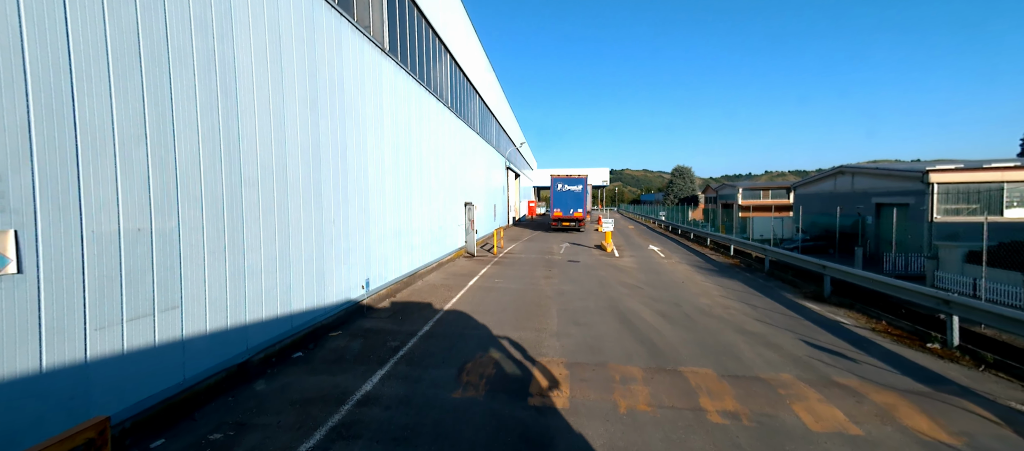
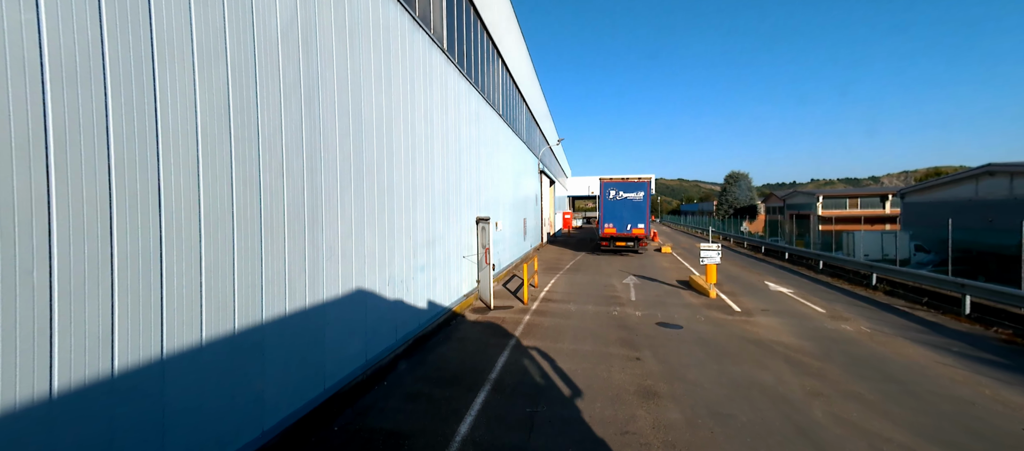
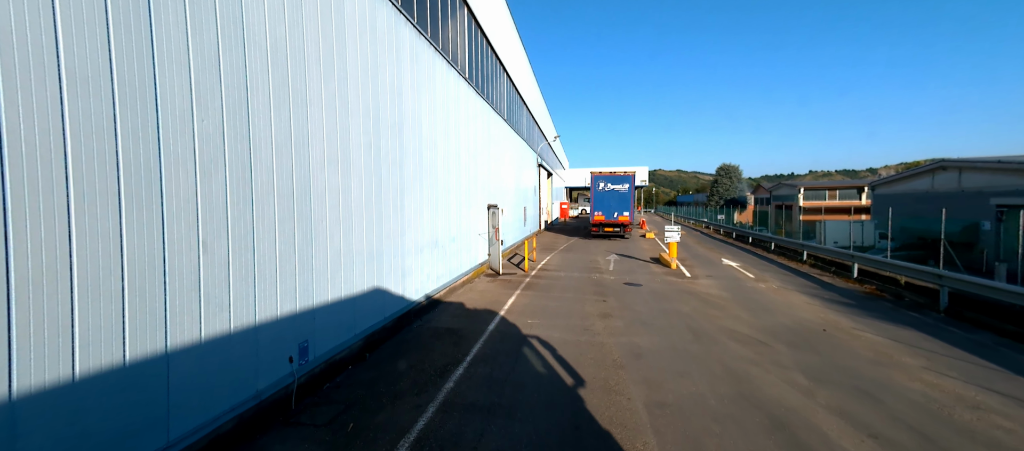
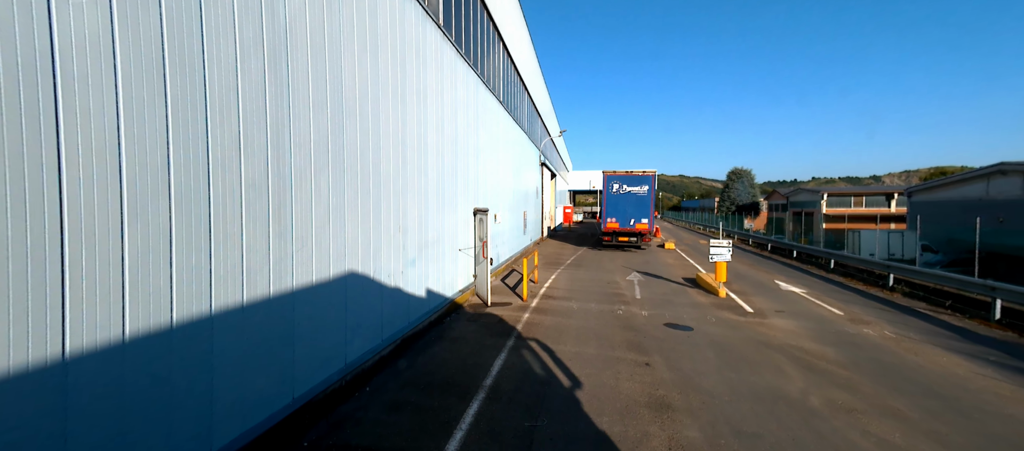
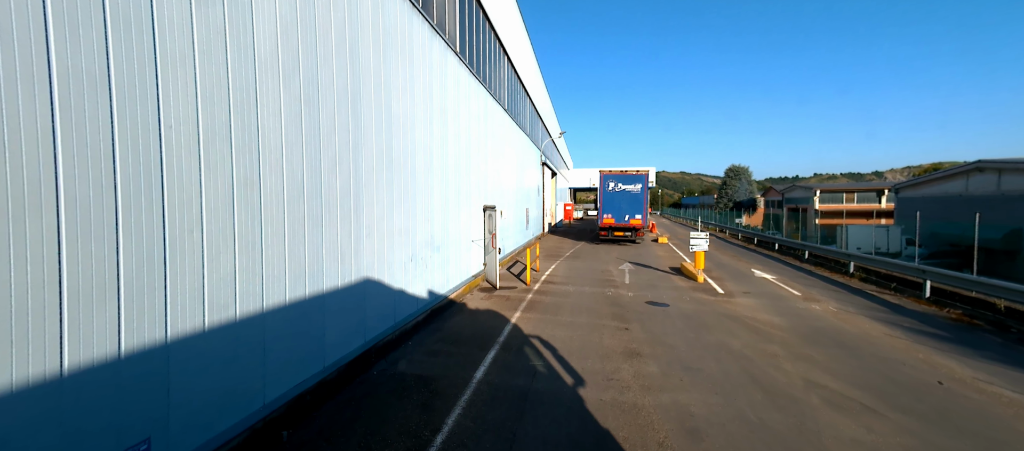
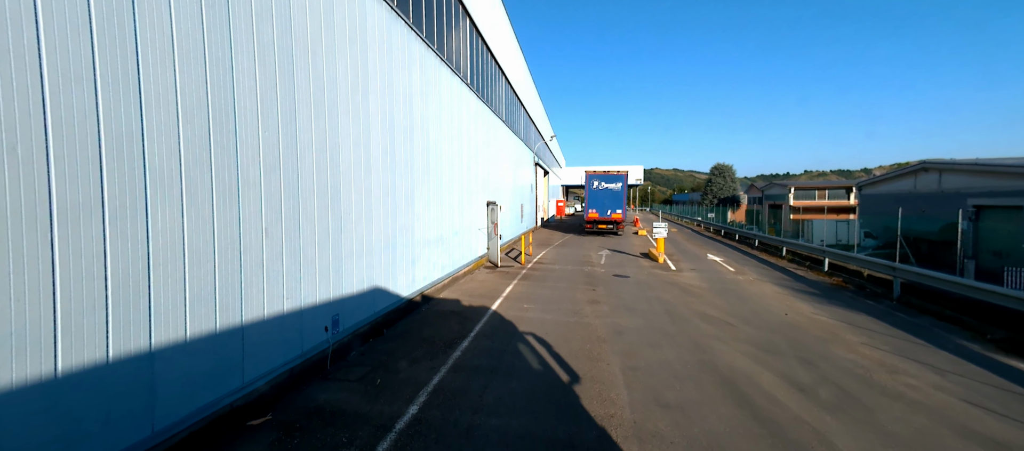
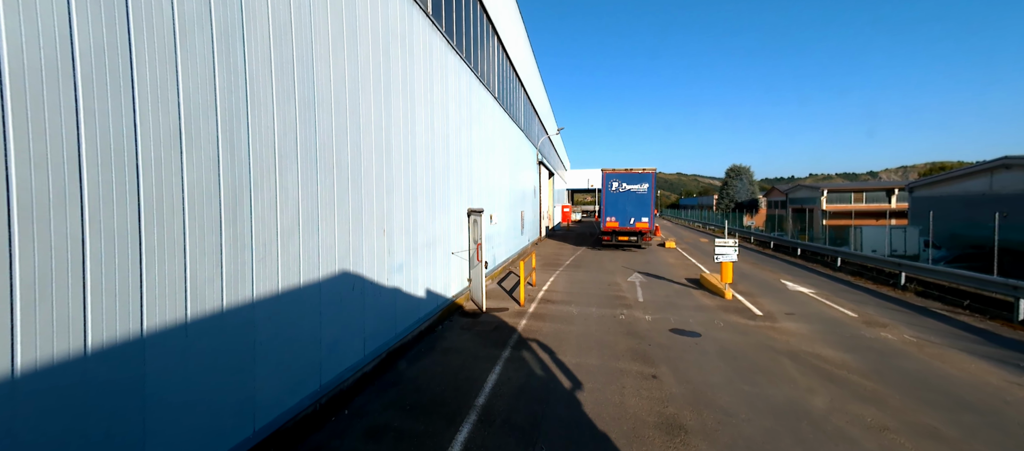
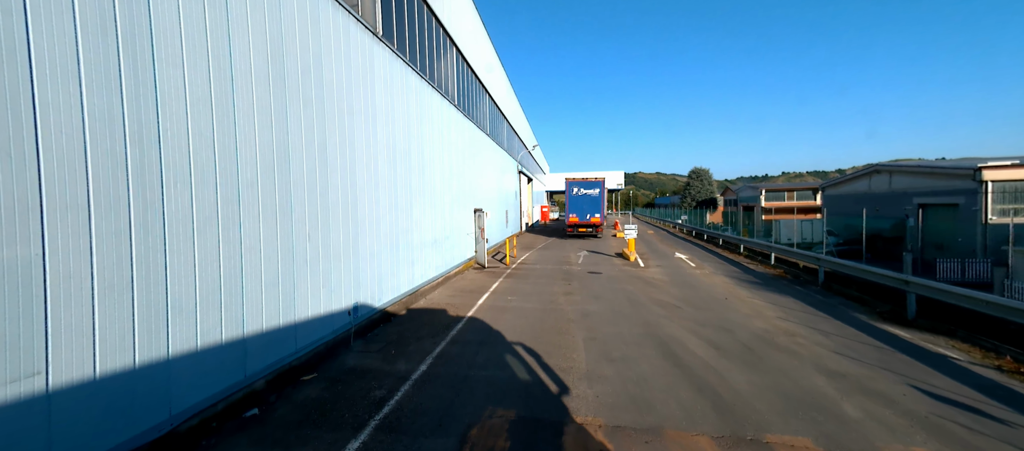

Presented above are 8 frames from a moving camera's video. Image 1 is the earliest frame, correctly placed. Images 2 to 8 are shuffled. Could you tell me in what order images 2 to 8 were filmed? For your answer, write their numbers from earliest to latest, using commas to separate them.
8, 6, 3, 5, 2, 4, 7
